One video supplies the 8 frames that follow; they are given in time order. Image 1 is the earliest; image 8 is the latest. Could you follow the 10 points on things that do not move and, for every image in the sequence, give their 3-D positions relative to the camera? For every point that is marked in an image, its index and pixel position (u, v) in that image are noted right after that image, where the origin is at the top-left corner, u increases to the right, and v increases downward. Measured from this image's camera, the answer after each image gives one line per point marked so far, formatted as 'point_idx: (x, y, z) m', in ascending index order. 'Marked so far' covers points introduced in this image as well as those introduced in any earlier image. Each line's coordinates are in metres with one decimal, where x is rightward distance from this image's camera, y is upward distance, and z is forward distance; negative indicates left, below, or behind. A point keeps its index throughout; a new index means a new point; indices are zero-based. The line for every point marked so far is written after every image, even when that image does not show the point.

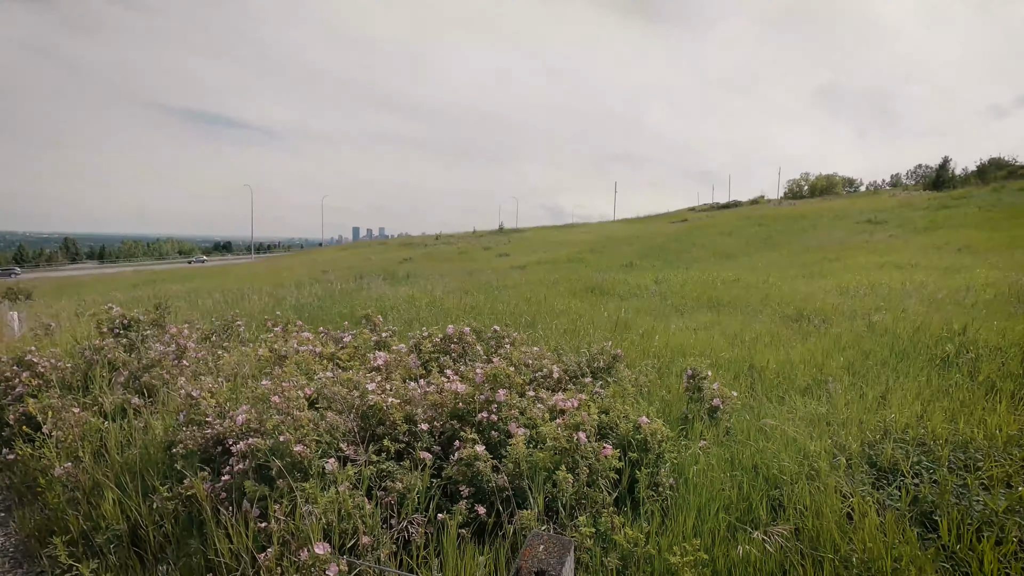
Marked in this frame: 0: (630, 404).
0: (+0.8, -0.7, +3.5) m
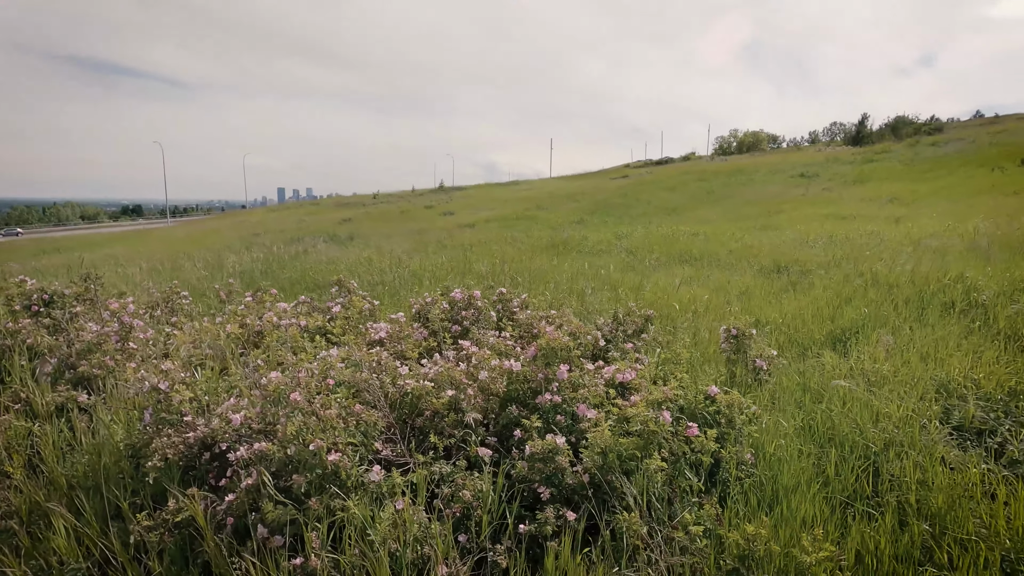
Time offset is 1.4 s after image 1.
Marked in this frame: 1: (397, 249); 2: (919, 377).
0: (+1.0, -0.5, +3.1) m
1: (-2.5, +0.8, +11.6) m
2: (+2.5, -0.6, +3.3) m
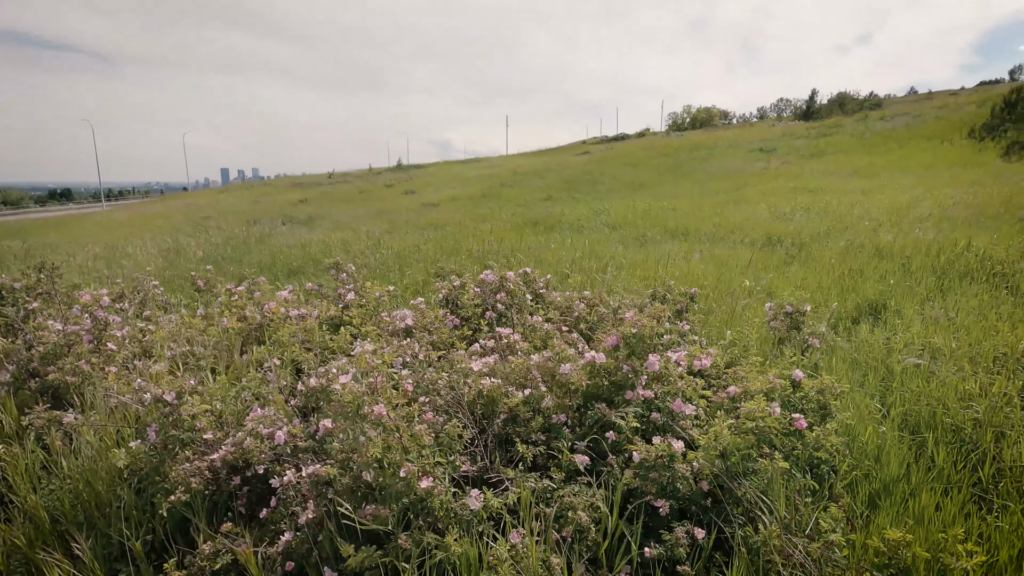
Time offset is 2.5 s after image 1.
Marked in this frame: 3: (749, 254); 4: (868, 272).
0: (+1.3, -0.3, +2.8) m
1: (-2.9, +1.2, +11.0) m
2: (+2.8, -0.4, +3.2) m
3: (+3.1, +0.4, +6.9) m
4: (+3.4, +0.2, +5.1) m
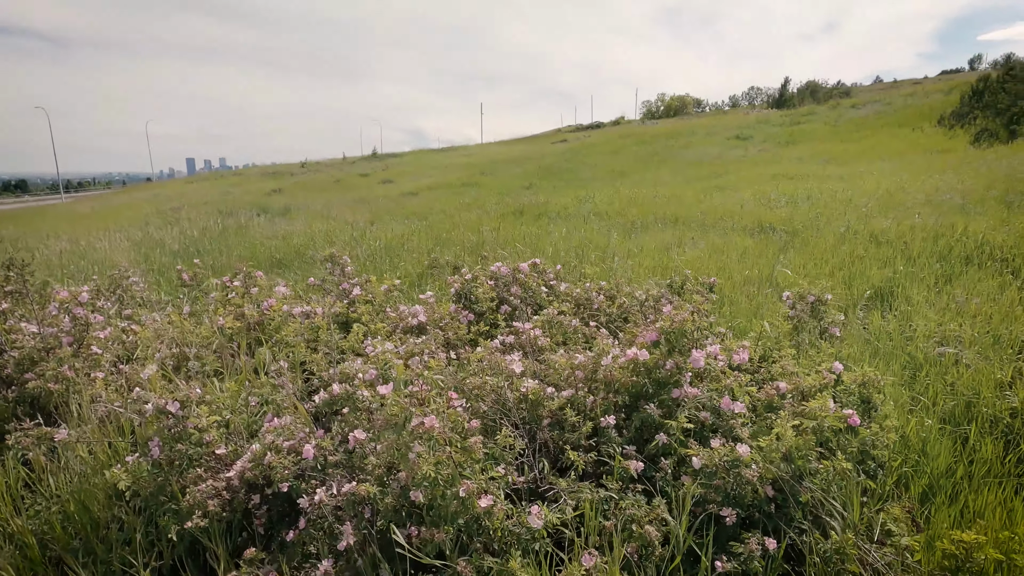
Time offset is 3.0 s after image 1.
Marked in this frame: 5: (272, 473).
0: (+1.4, -0.3, +2.8) m
1: (-3.2, +1.4, +10.6) m
2: (+2.9, -0.3, +3.2) m
3: (+3.0, +0.6, +6.8) m
4: (+3.4, +0.3, +5.1) m
5: (-0.8, -0.6, +1.7) m
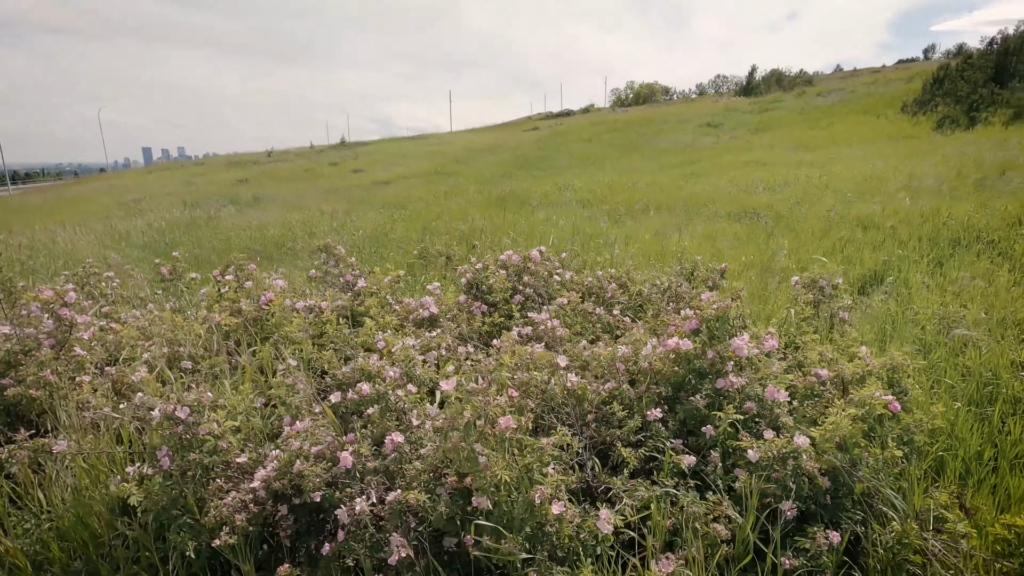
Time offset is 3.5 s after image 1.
0: (+1.5, -0.2, +2.7) m
1: (-3.5, +1.5, +10.3) m
2: (+3.0, -0.2, +3.2) m
3: (+2.8, +0.8, +6.9) m
4: (+3.4, +0.5, +5.2) m
5: (-0.6, -0.6, +1.6) m
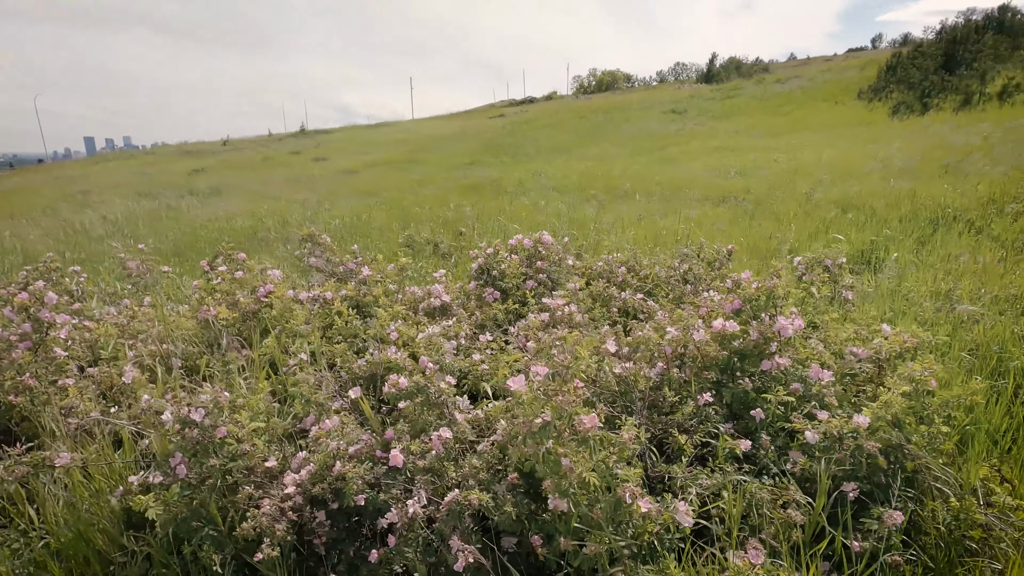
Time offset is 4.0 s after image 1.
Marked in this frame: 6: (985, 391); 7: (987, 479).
0: (+1.5, -0.1, +2.7) m
1: (-3.9, +1.7, +9.9) m
2: (+3.0, 0.0, +3.3) m
3: (+2.6, +1.0, +6.9) m
4: (+3.3, +0.7, +5.3) m
5: (-0.5, -0.5, +1.5) m
6: (+2.0, -0.4, +2.3) m
7: (+1.6, -0.6, +1.8) m
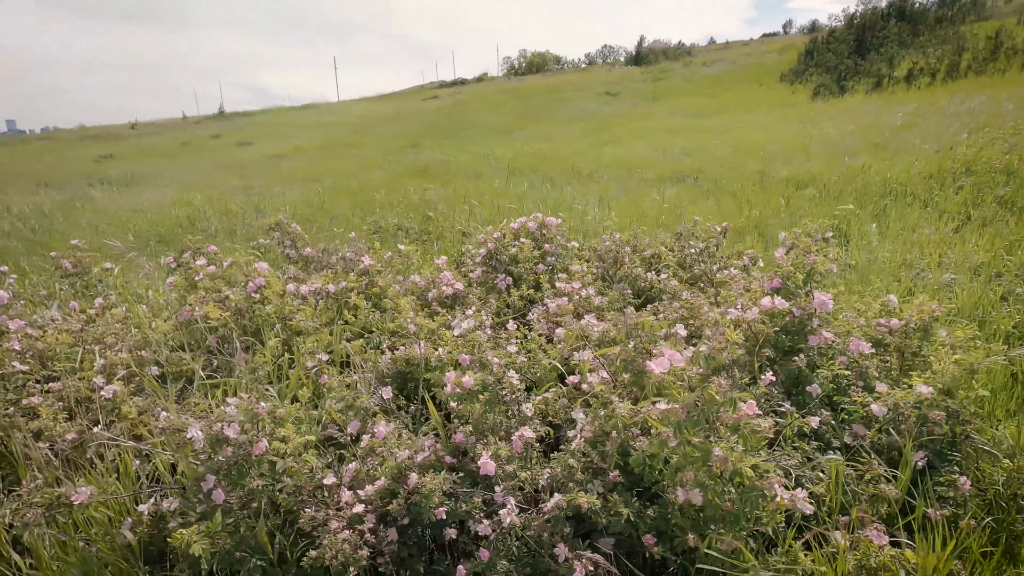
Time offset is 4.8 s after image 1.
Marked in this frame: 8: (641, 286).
0: (+1.6, 0.0, +2.8) m
1: (-4.7, +1.8, +9.3) m
2: (+3.0, +0.2, +3.6) m
3: (+2.1, +1.3, +7.0) m
4: (+3.0, +0.9, +5.5) m
5: (-0.2, -0.5, +1.3) m
6: (+2.2, -0.3, +2.5) m
7: (+1.8, -0.5, +1.9) m
8: (+0.7, 0.0, +2.7) m
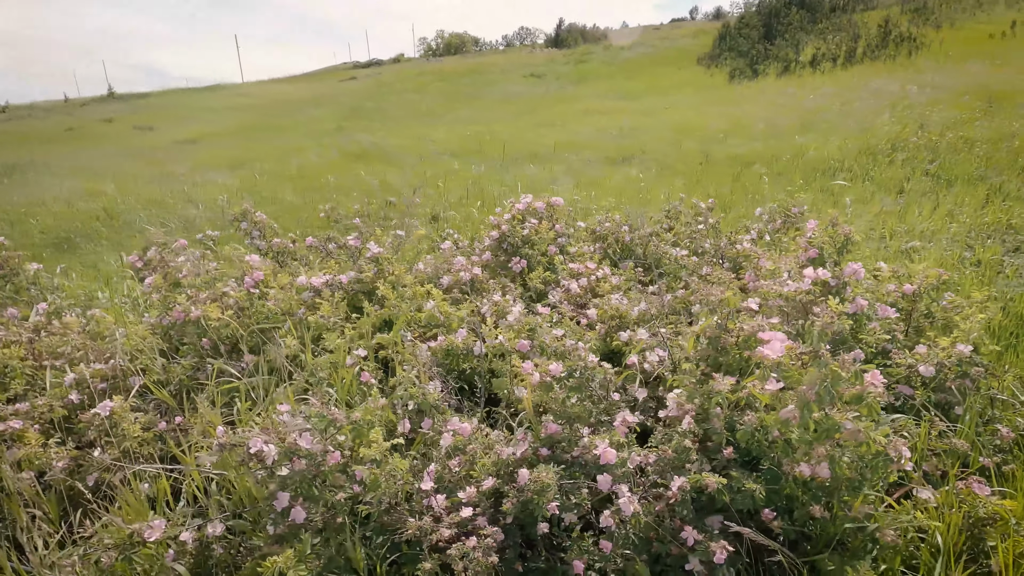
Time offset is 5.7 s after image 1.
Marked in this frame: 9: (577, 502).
0: (+1.6, +0.2, +2.9) m
1: (-5.6, +1.8, +8.4) m
2: (+2.9, +0.4, +3.9) m
3: (+1.5, +1.6, +7.2) m
4: (+2.6, +1.2, +5.8) m
5: (+0.1, -0.5, +1.3) m
6: (+2.2, -0.1, +2.7) m
7: (+1.9, -0.4, +2.0) m
8: (+0.7, +0.1, +2.7) m
9: (+0.2, -0.5, +1.3) m
